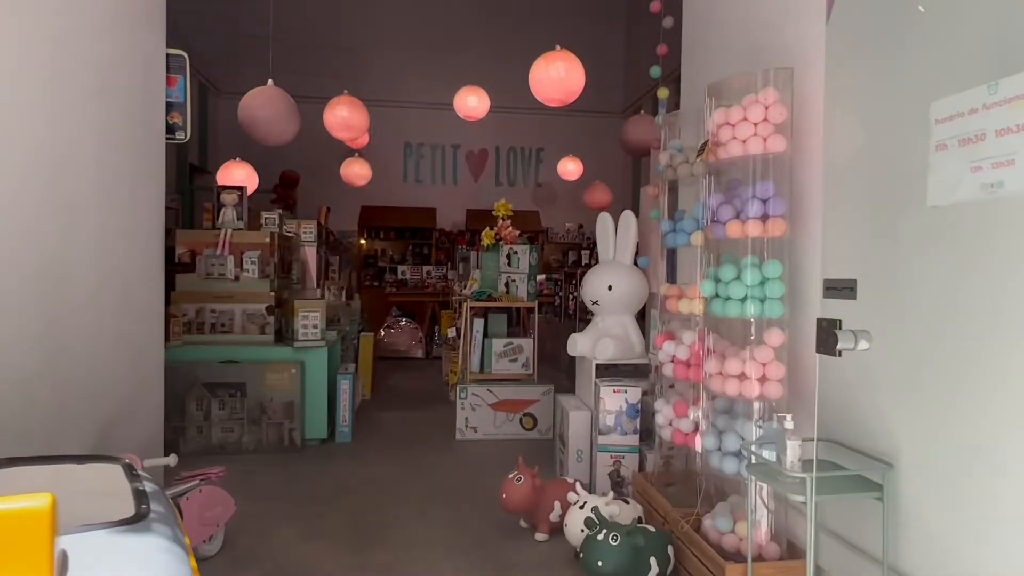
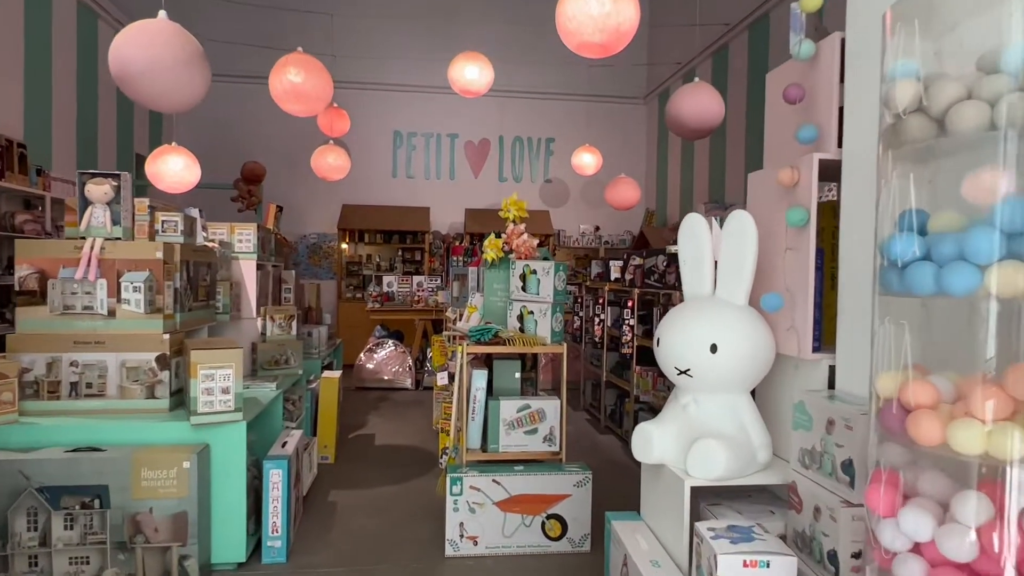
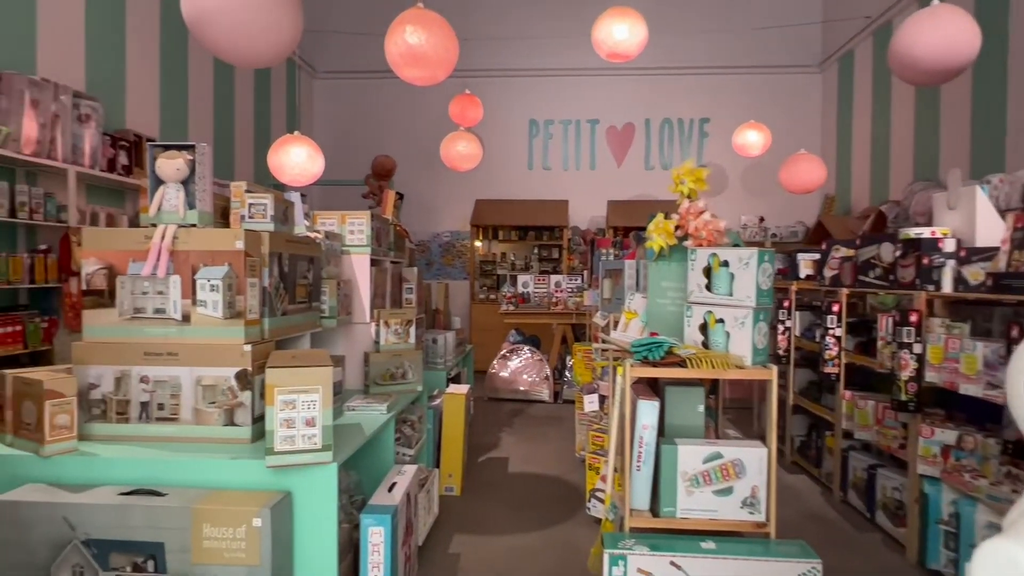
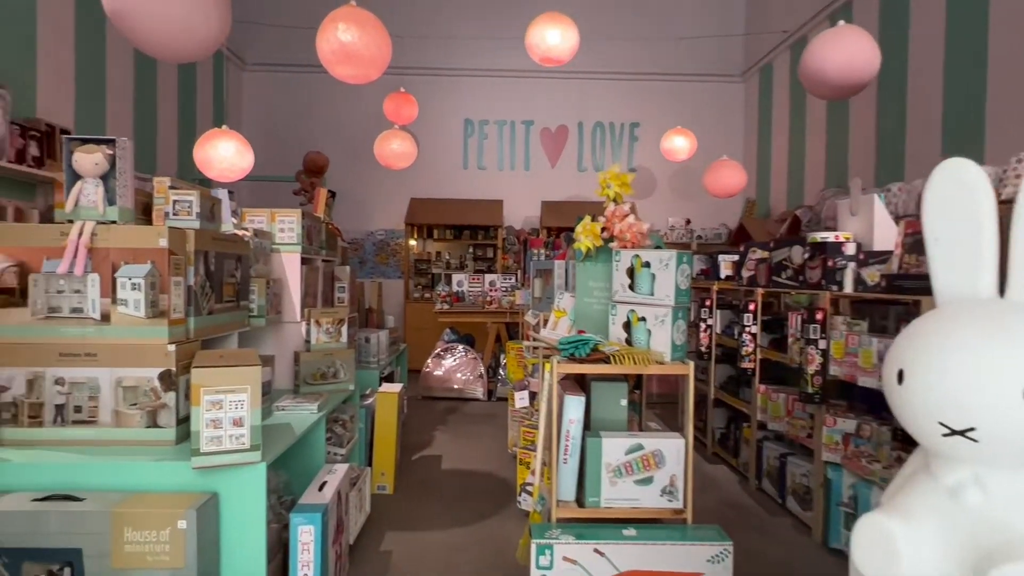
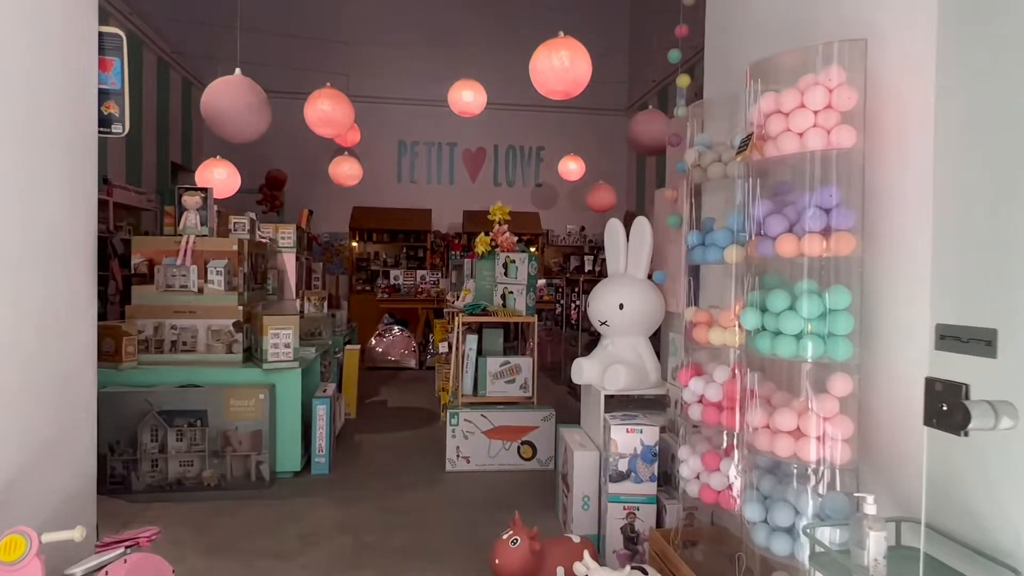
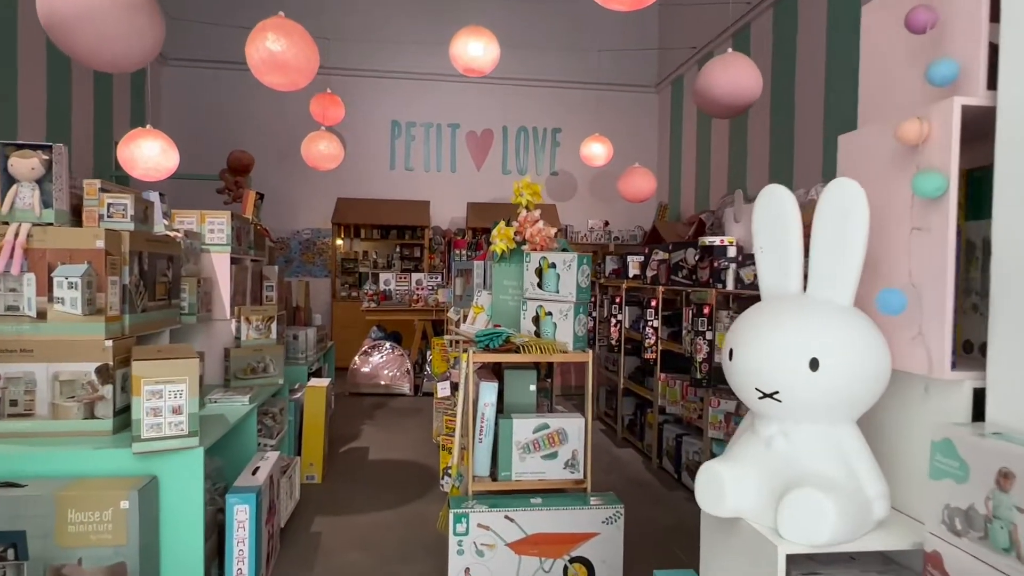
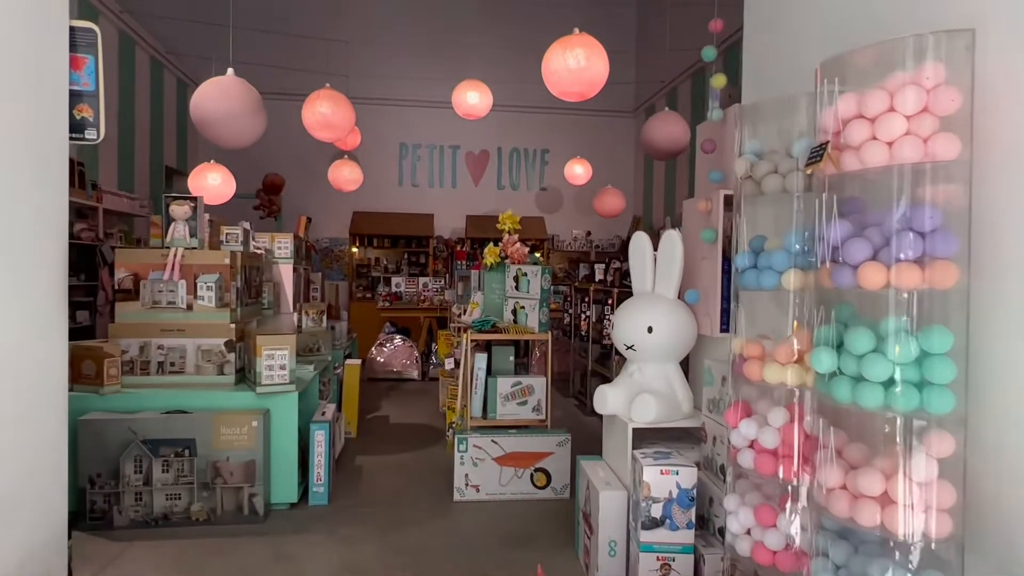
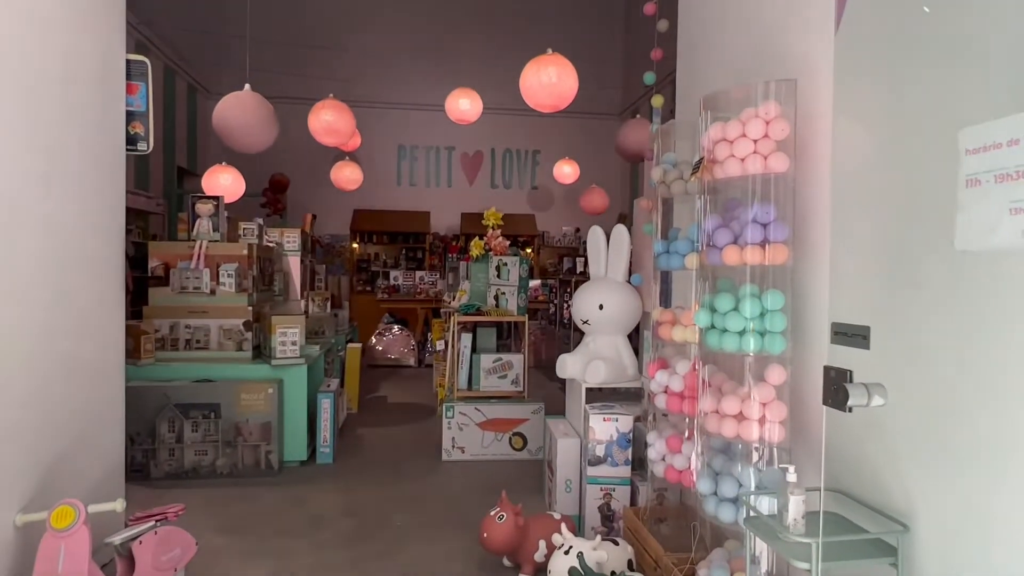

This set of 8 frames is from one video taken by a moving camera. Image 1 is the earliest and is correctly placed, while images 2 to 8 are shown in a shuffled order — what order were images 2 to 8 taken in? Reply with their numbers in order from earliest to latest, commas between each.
8, 5, 7, 2, 6, 4, 3
